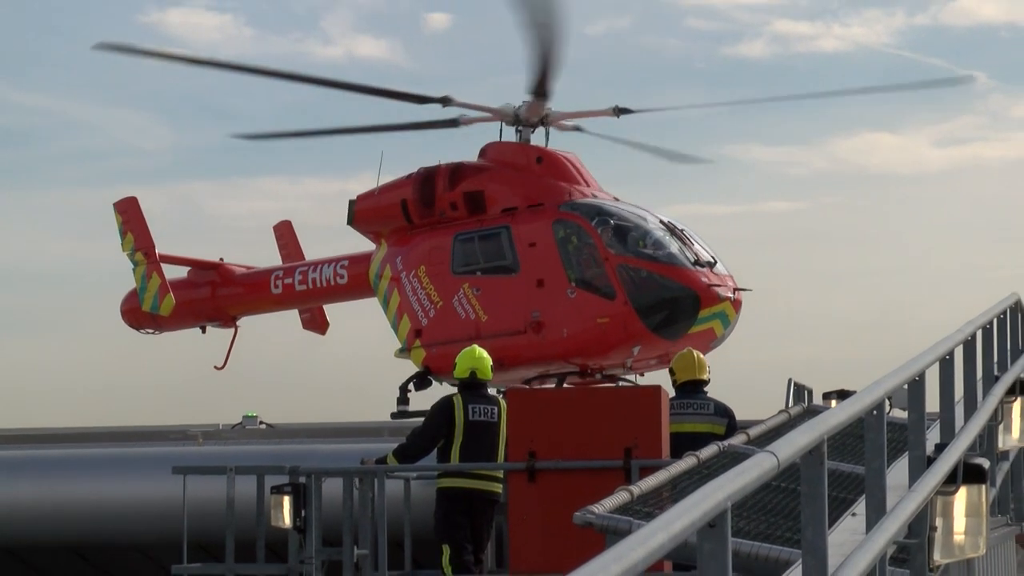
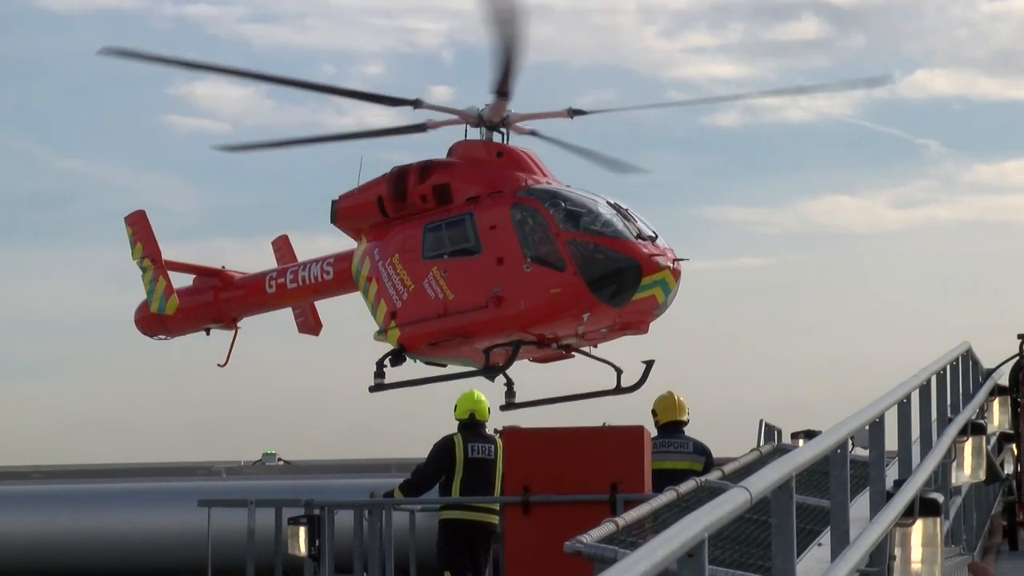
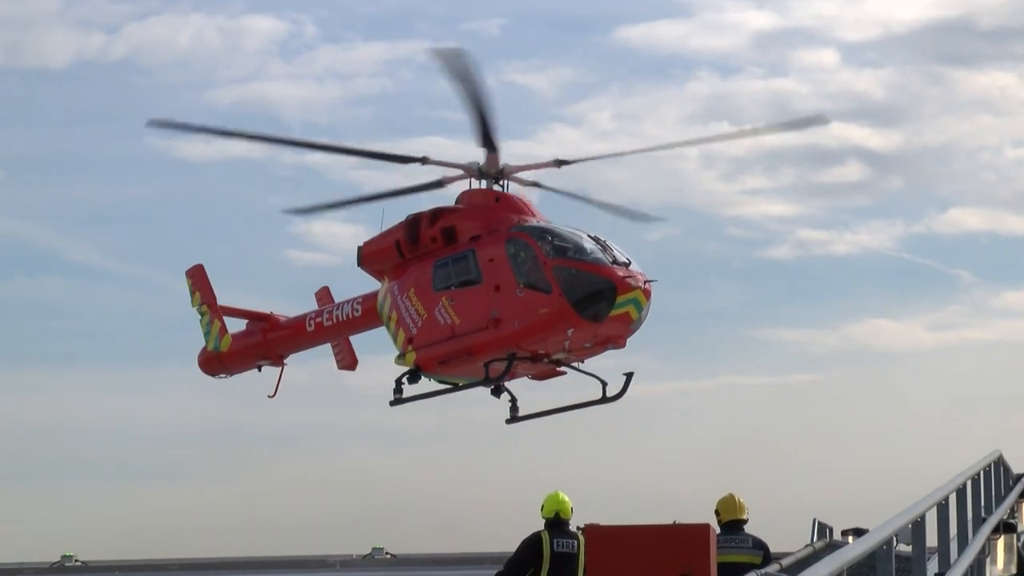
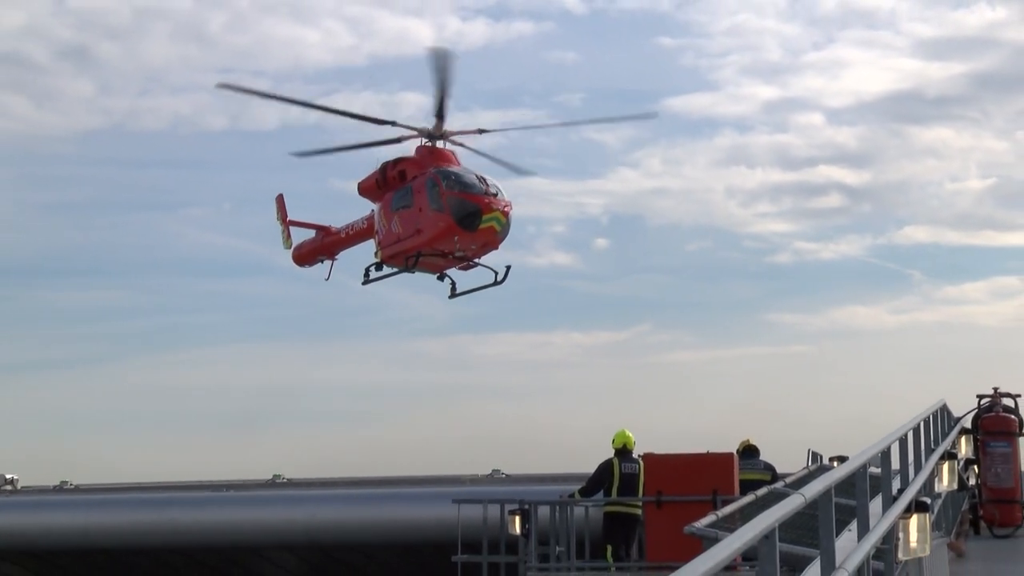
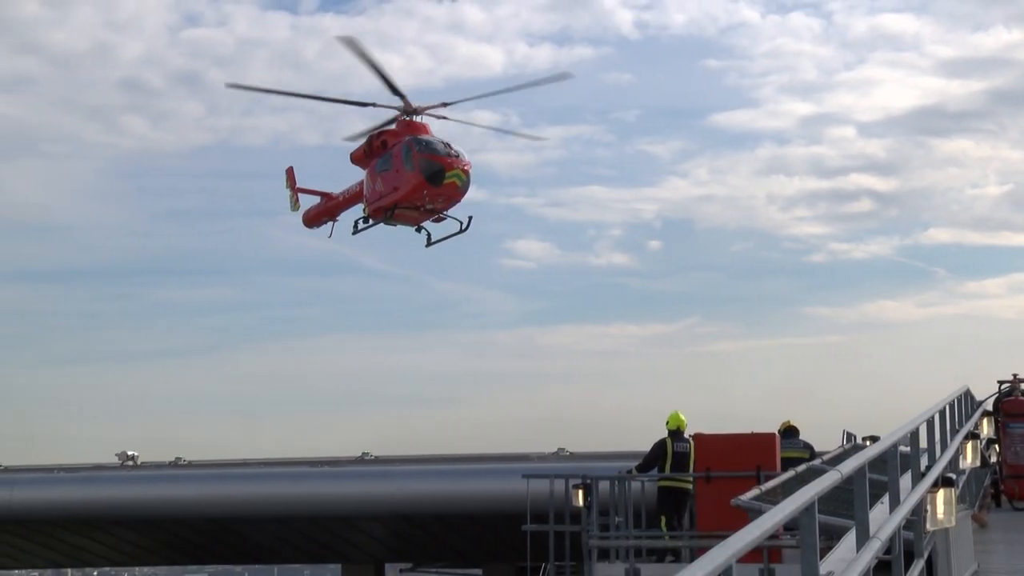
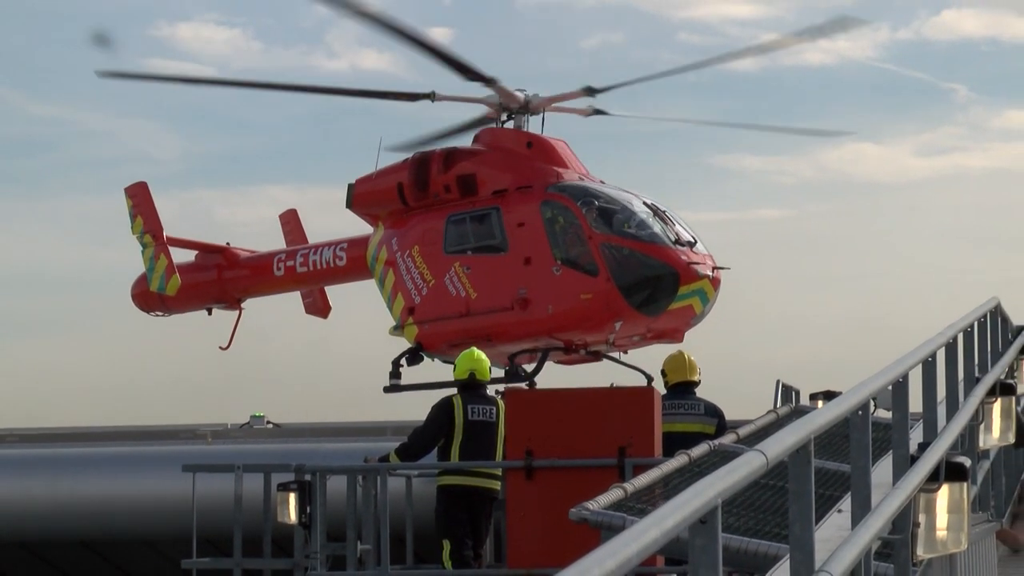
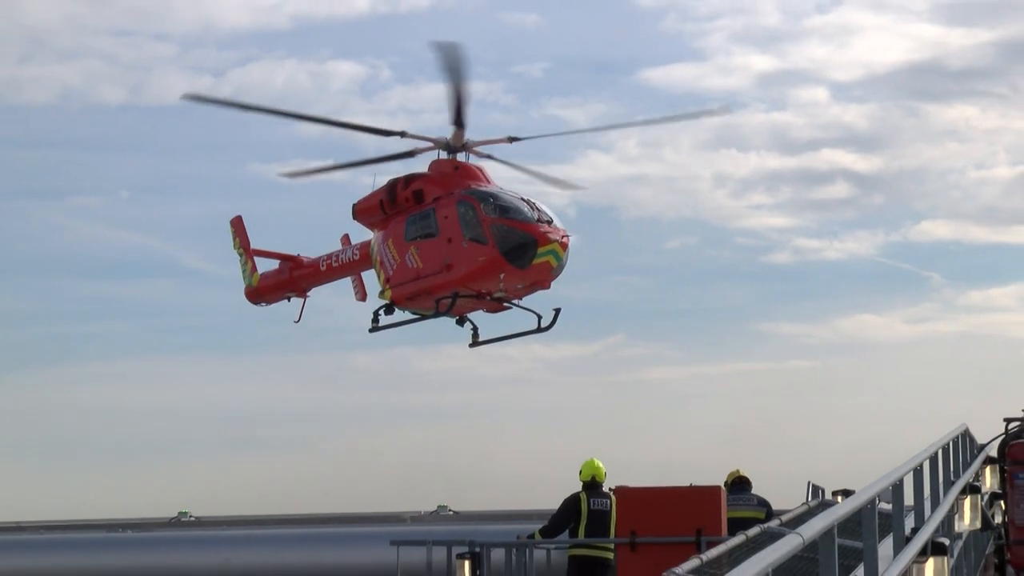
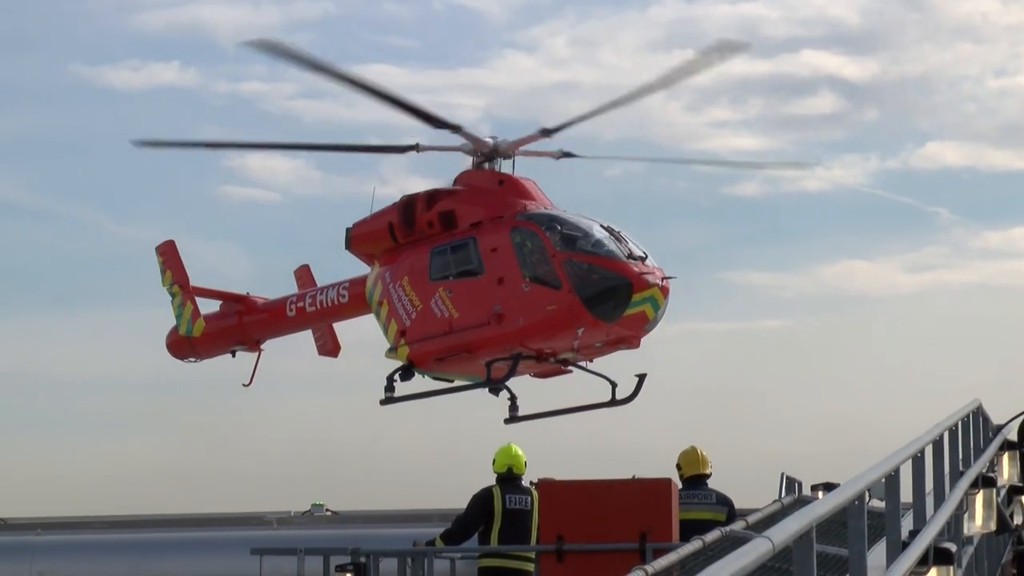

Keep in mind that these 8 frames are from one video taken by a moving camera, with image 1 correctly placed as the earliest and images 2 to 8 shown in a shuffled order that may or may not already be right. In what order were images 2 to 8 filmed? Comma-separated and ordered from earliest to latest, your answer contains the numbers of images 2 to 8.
6, 2, 8, 3, 7, 4, 5
